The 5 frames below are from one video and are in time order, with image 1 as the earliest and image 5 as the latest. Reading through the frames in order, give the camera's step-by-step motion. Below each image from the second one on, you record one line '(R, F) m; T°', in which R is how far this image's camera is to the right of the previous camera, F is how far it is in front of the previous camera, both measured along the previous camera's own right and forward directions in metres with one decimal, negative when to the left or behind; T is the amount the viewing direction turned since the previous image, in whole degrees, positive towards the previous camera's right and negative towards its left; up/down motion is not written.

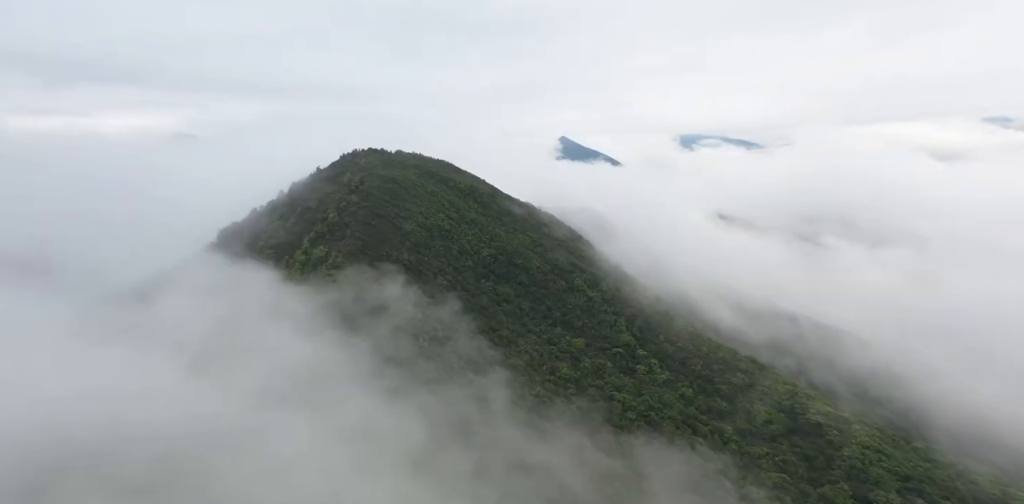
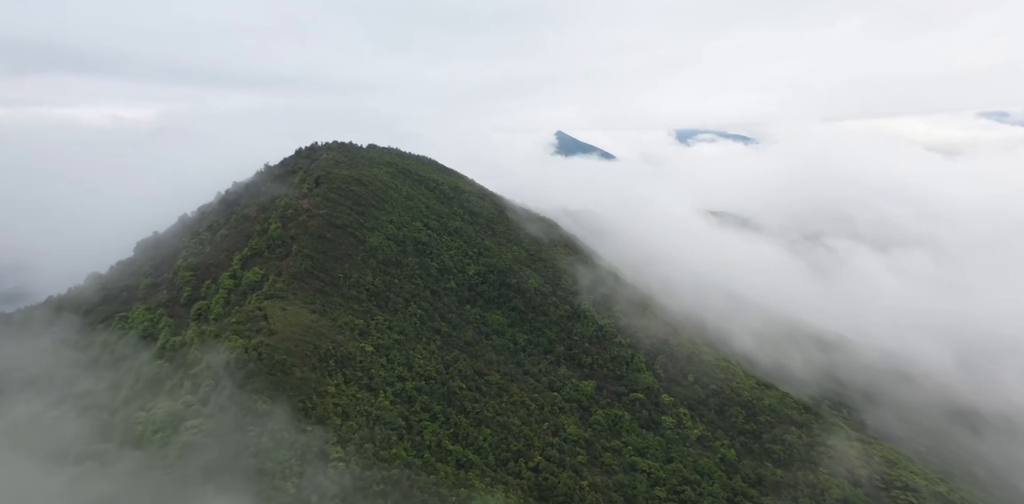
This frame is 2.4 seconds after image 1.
(+0.5, +13.0) m; 0°
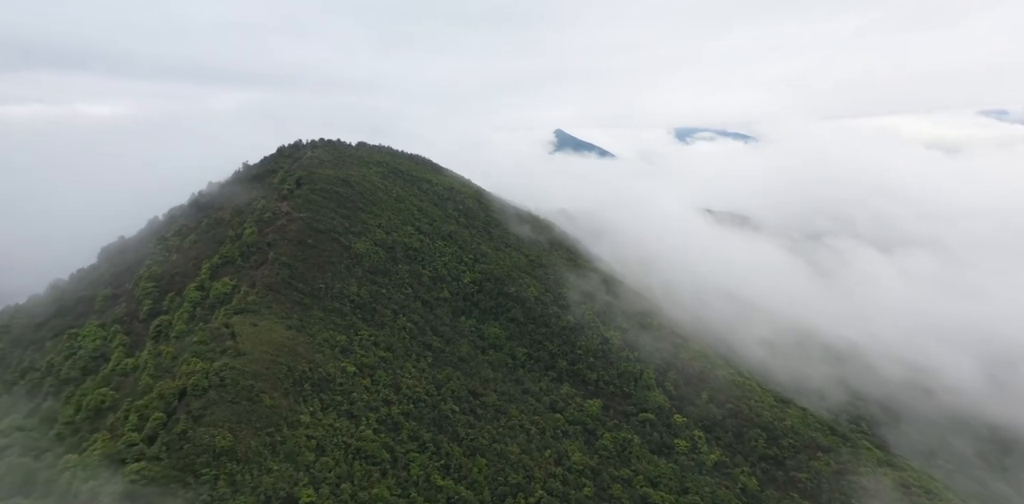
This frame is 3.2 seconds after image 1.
(+0.1, +4.3) m; 0°
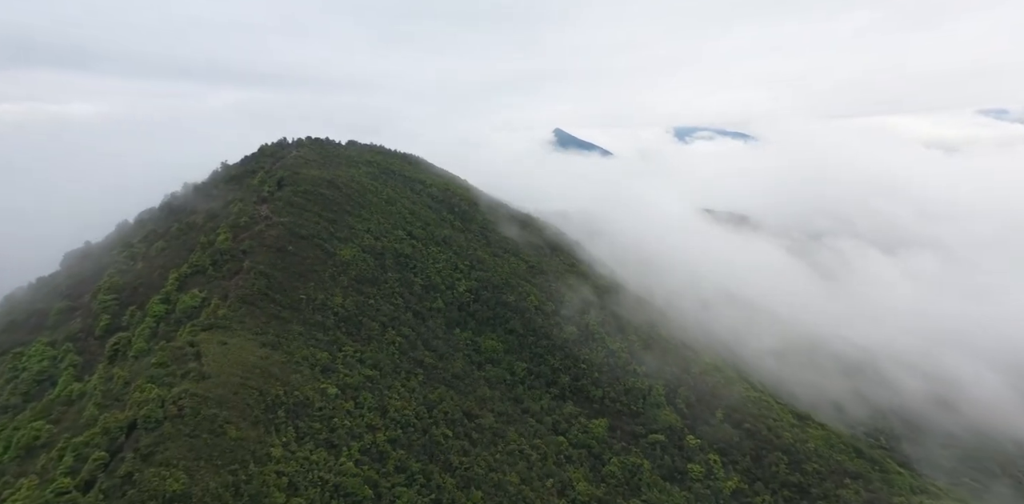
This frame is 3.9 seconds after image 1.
(+0.1, +3.7) m; 0°
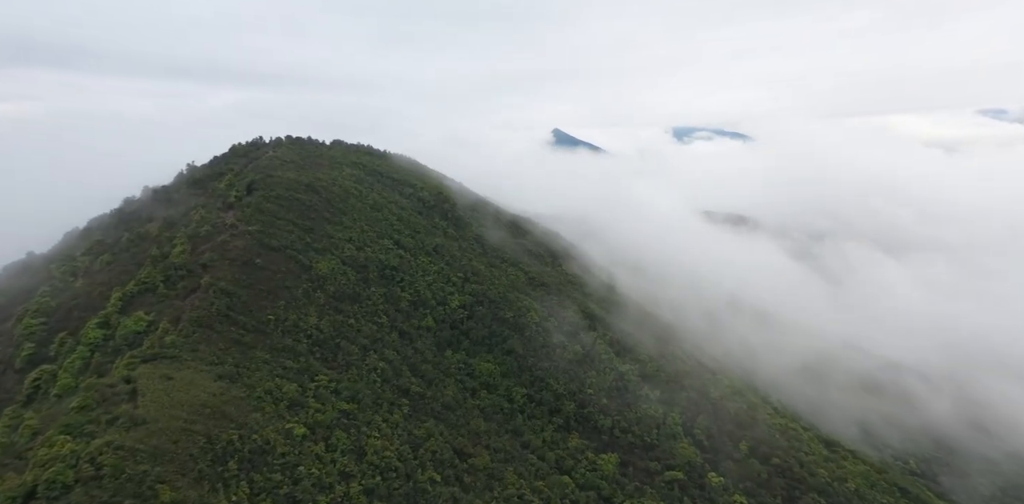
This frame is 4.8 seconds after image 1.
(+0.1, +5.0) m; 0°
